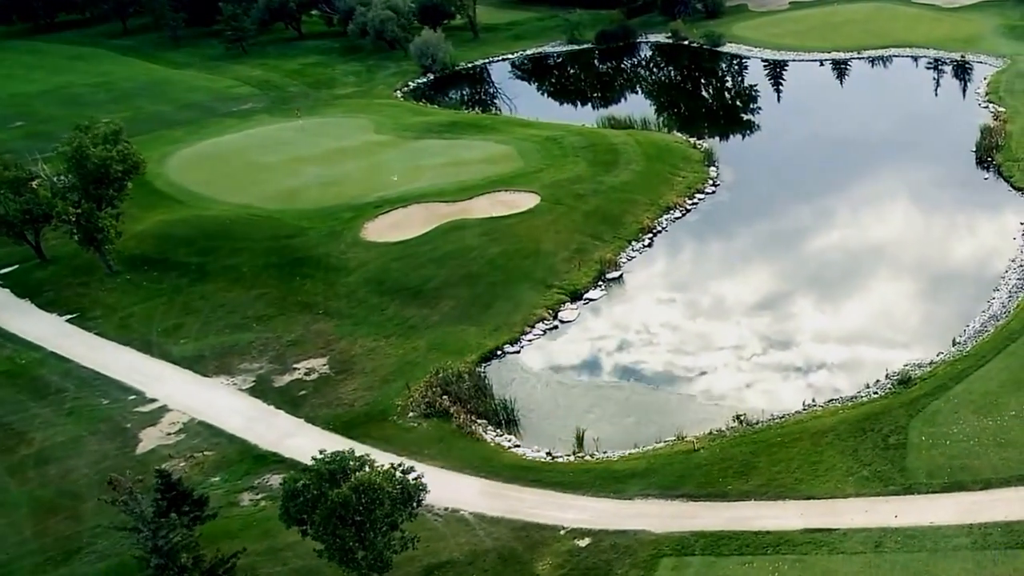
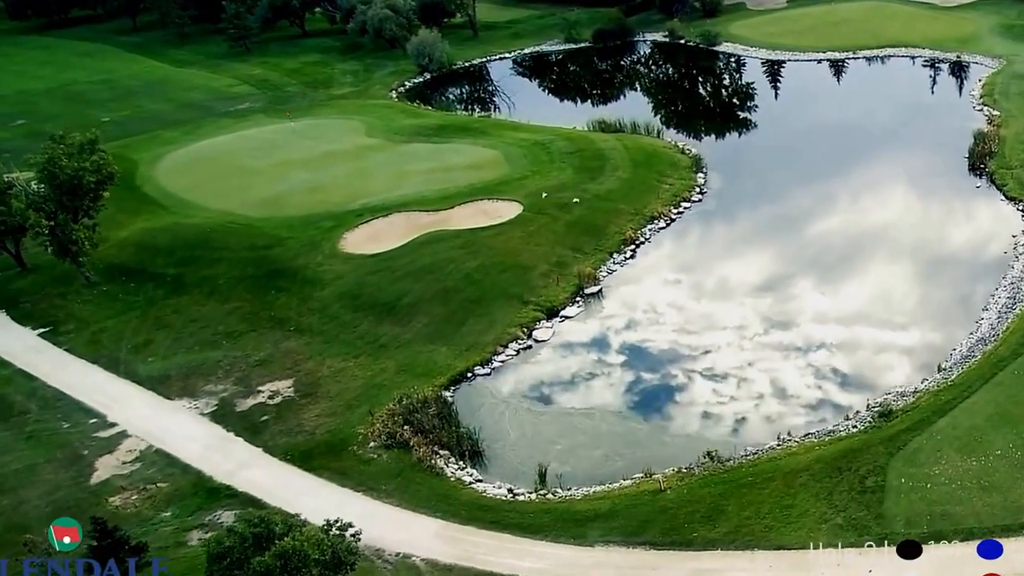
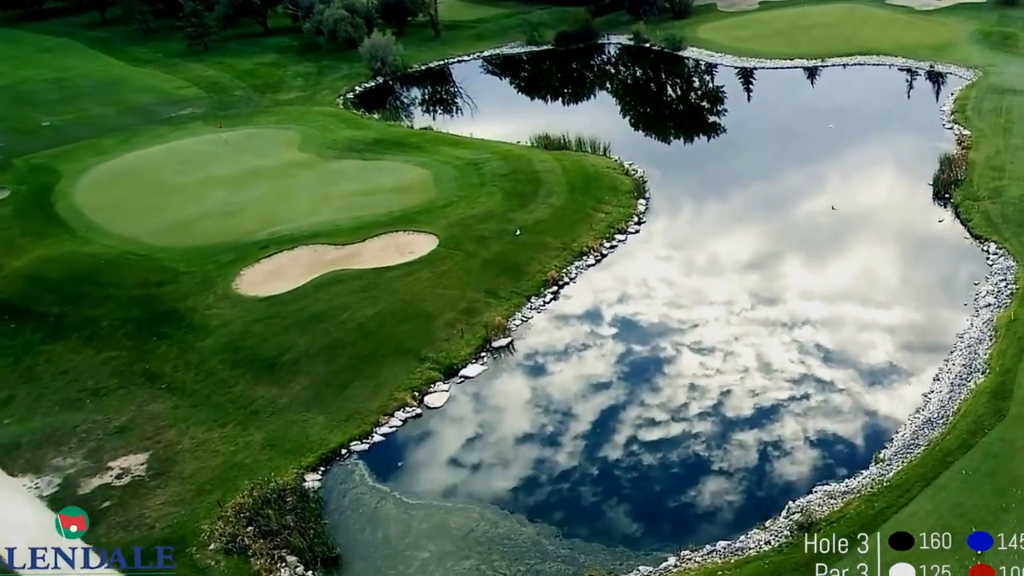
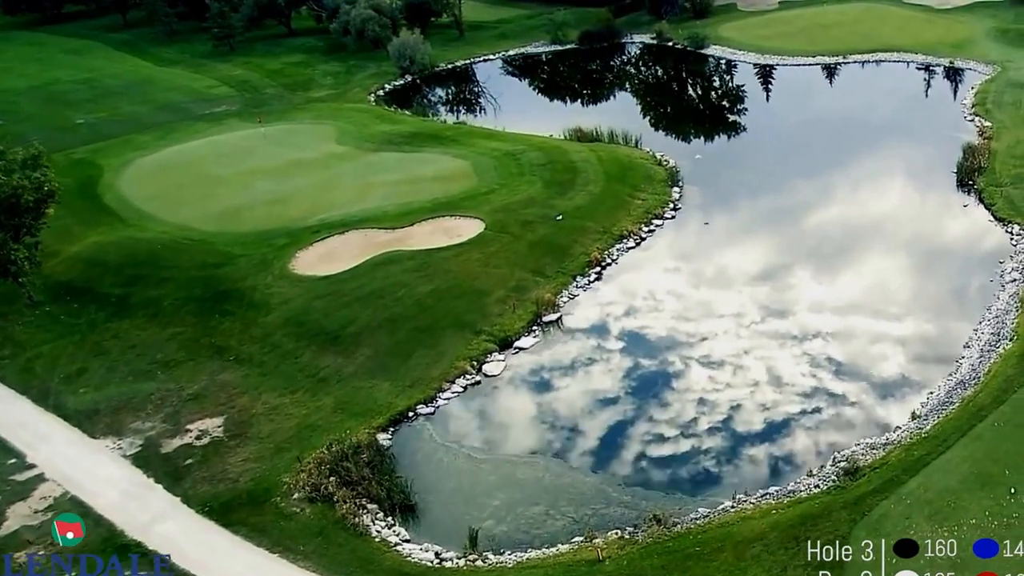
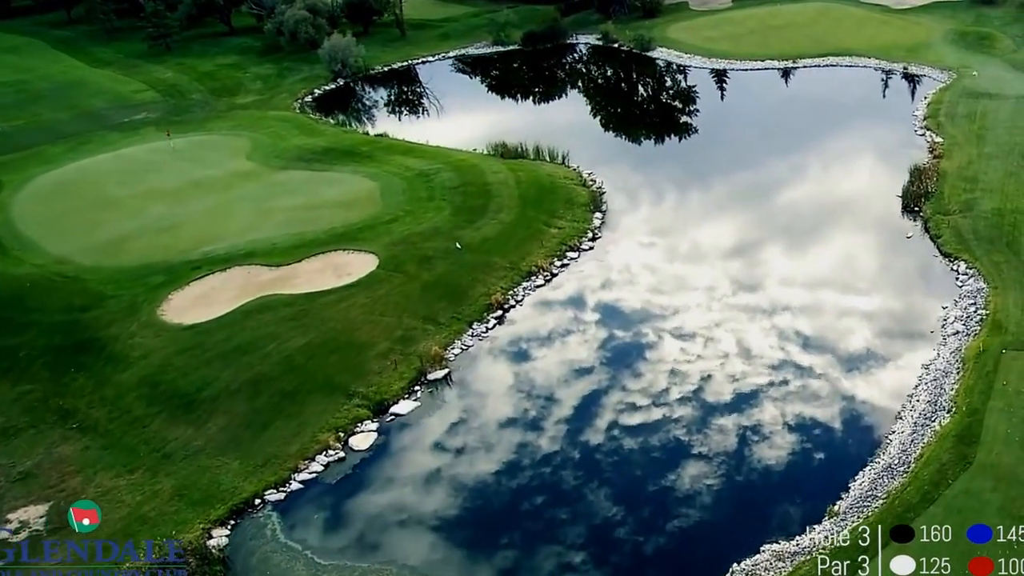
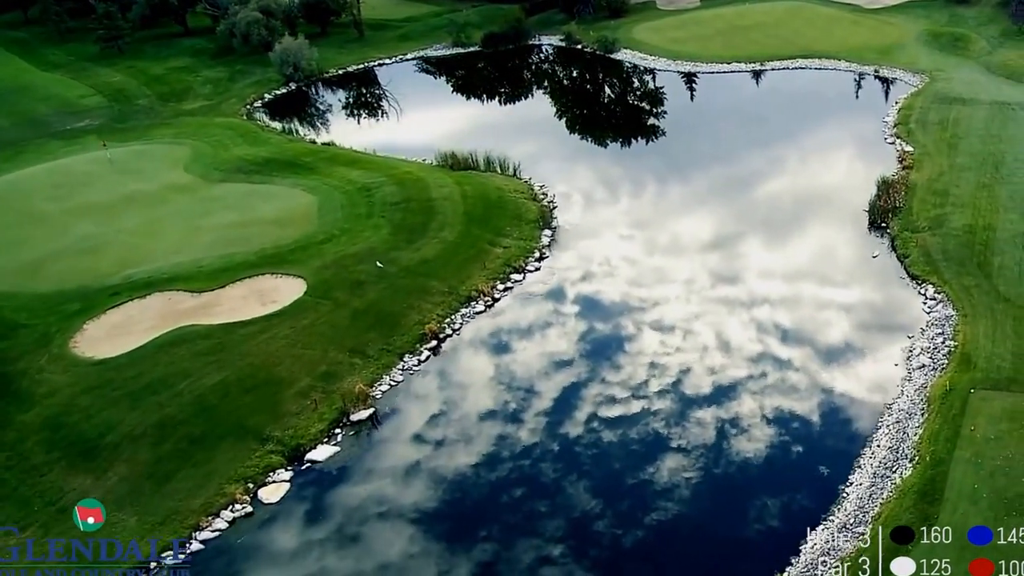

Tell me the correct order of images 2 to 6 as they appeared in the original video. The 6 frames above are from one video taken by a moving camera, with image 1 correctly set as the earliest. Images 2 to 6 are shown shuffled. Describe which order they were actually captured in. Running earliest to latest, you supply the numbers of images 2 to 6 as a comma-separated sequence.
2, 4, 3, 5, 6
